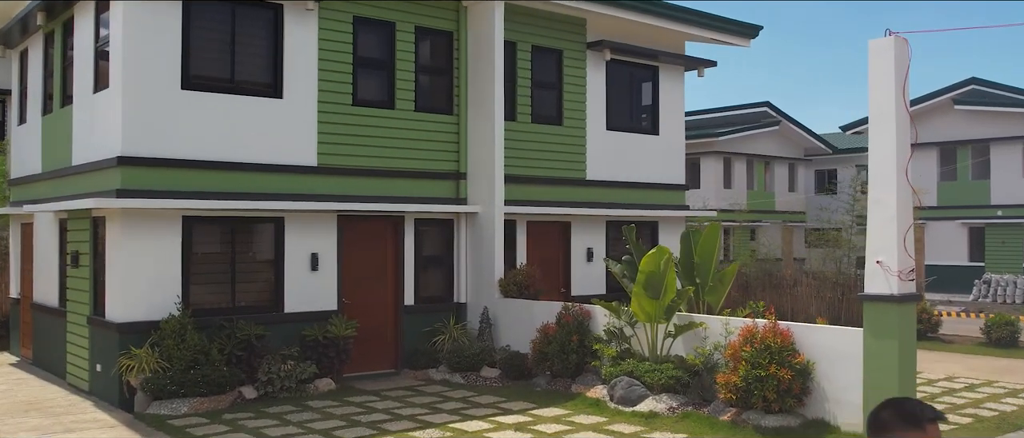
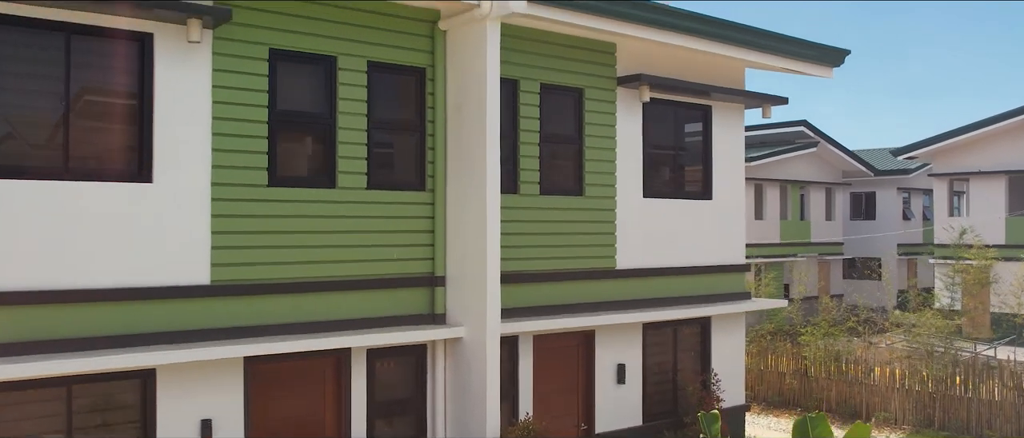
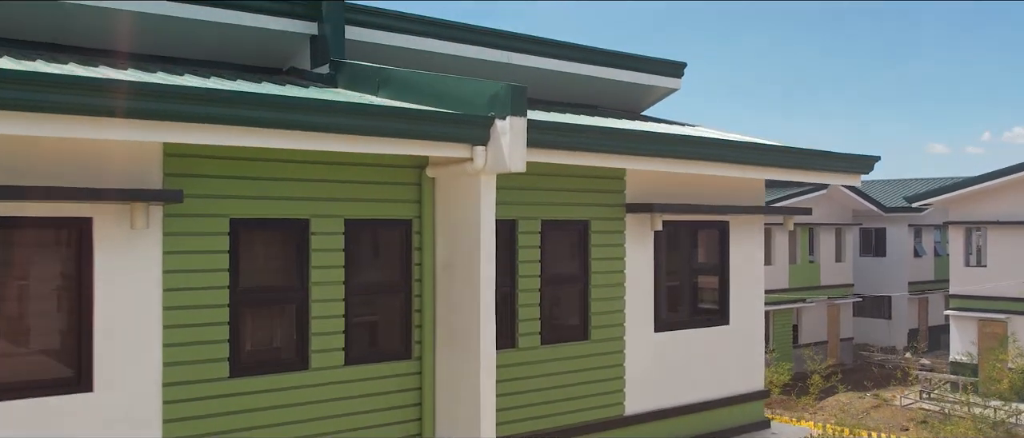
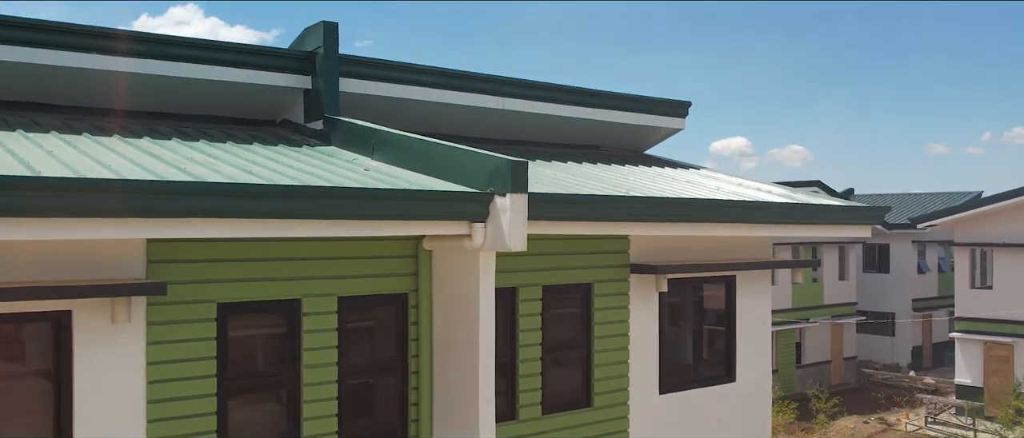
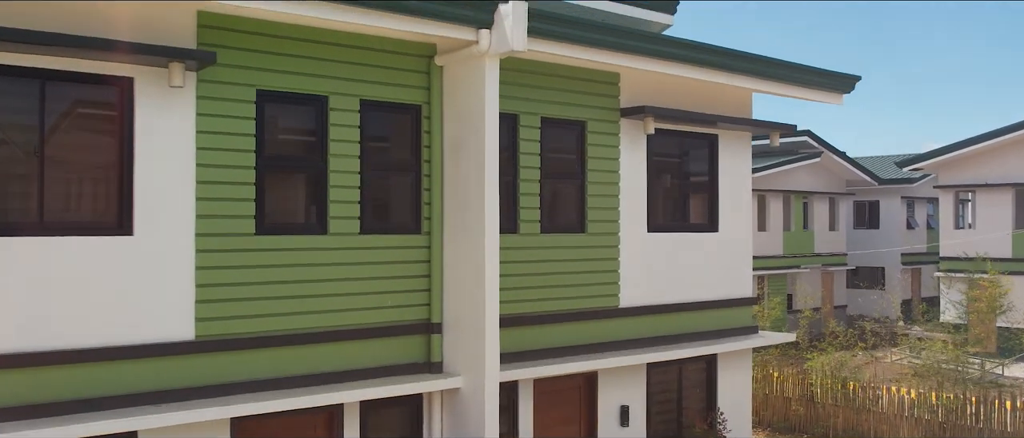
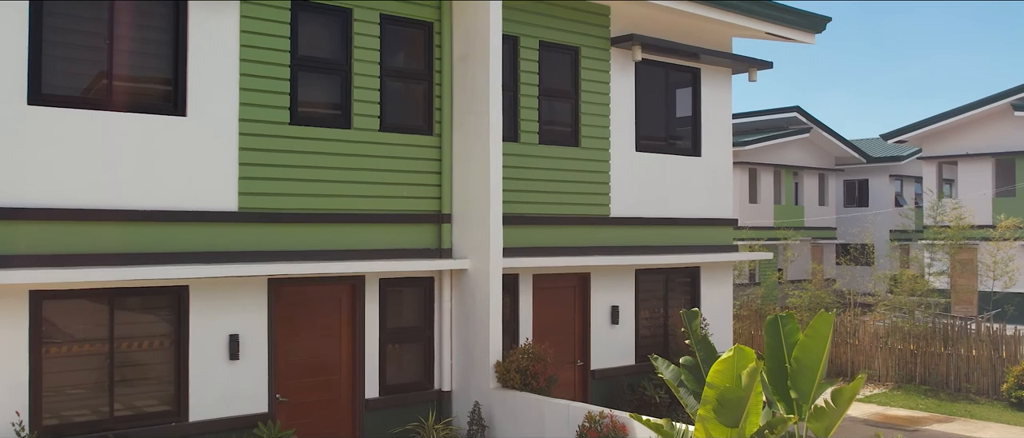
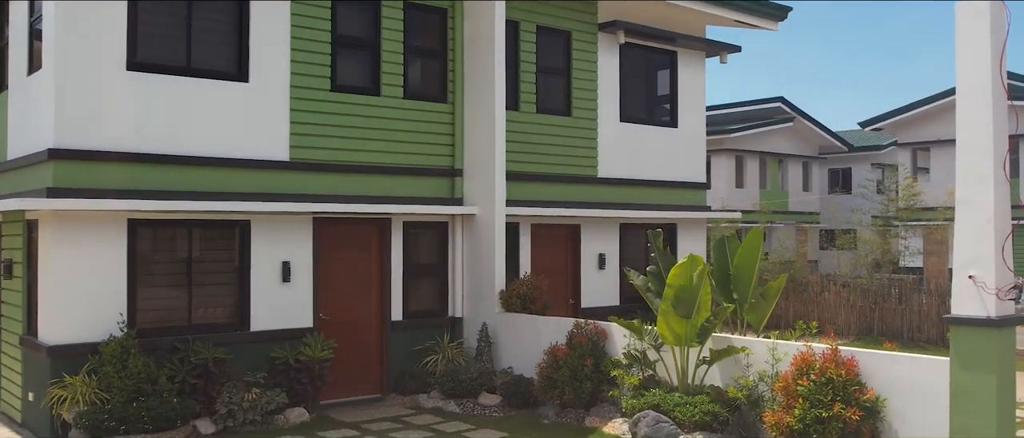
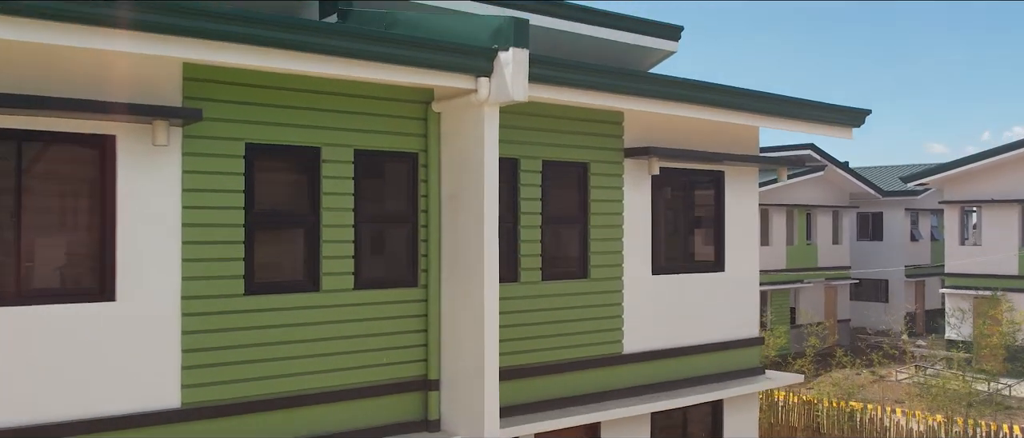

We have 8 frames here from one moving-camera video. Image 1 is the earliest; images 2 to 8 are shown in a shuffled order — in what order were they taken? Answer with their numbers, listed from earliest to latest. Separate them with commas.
7, 6, 2, 5, 8, 3, 4
